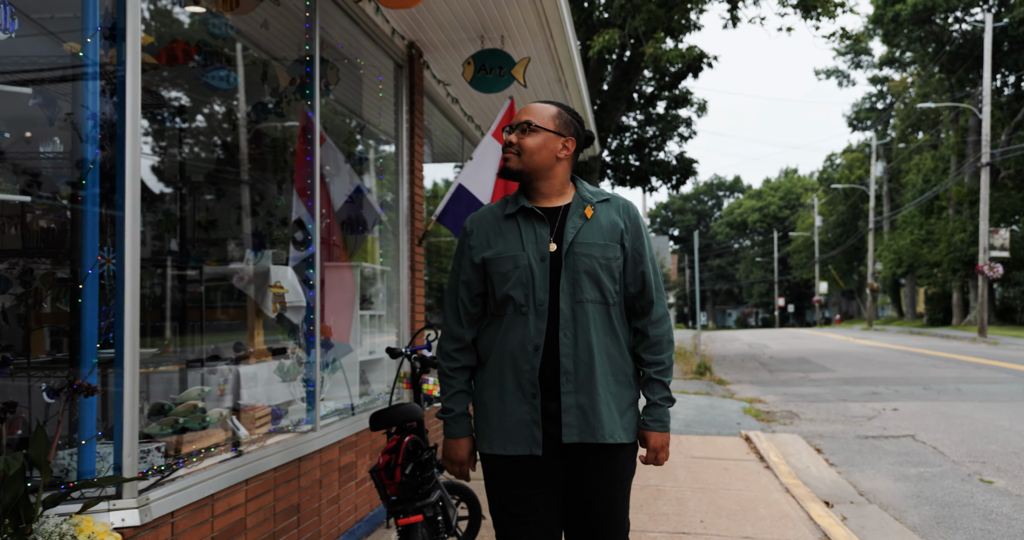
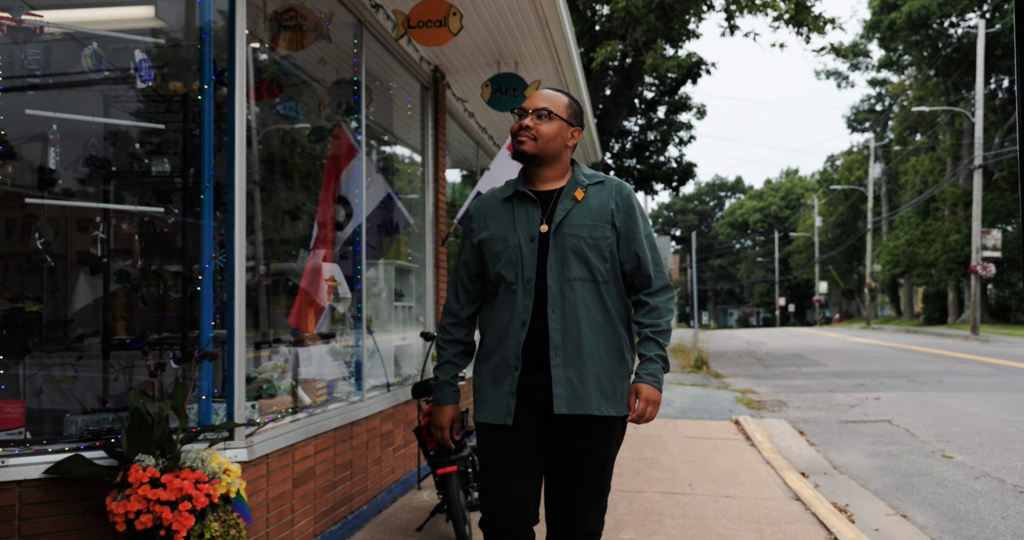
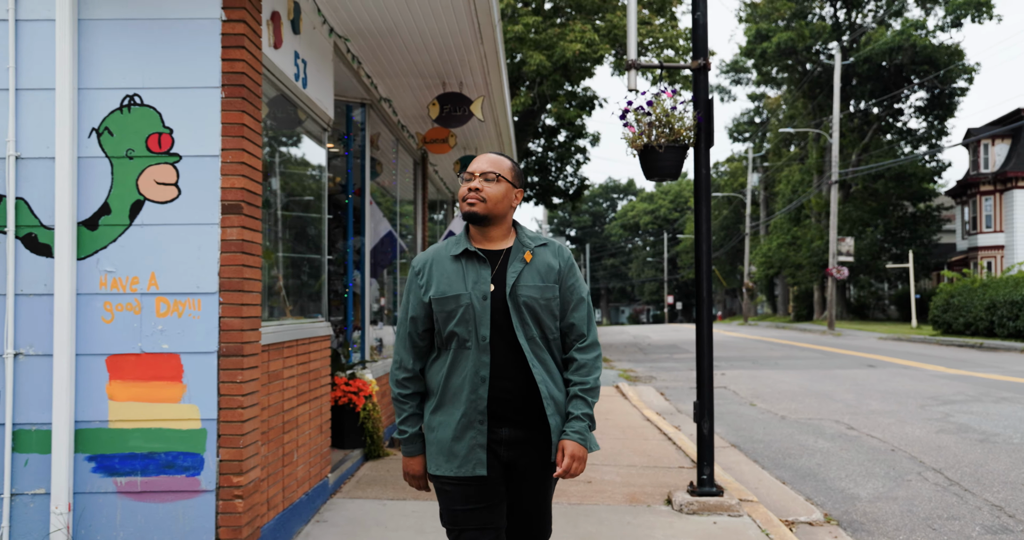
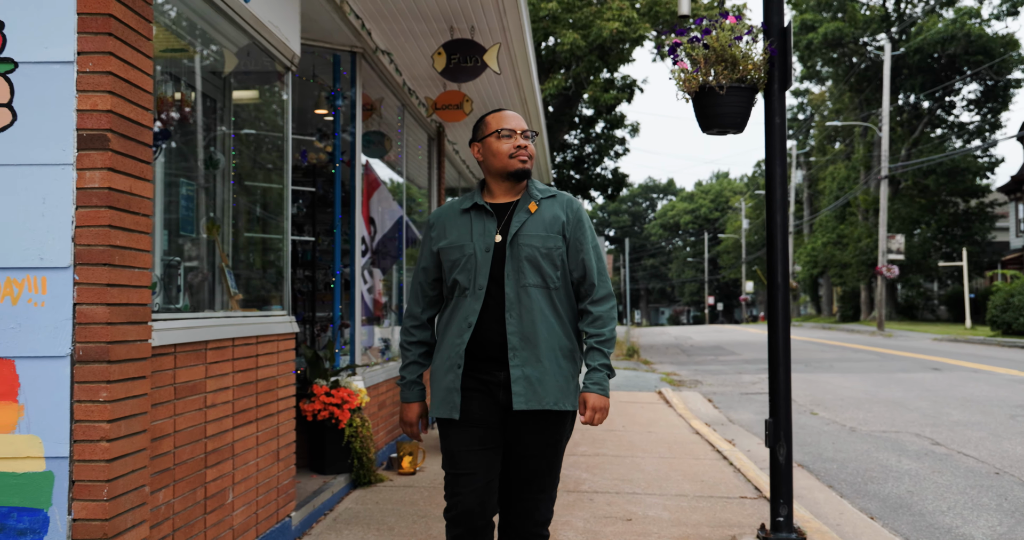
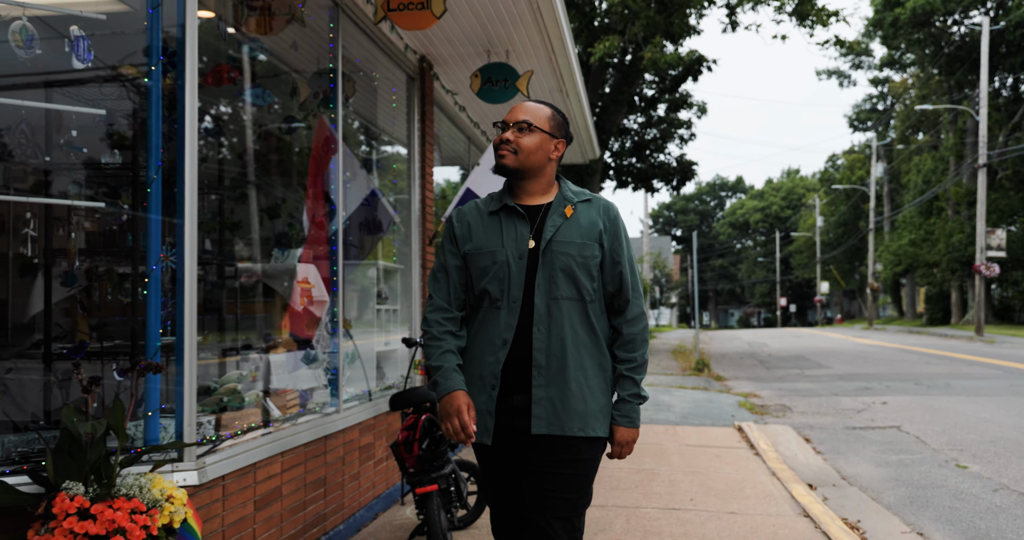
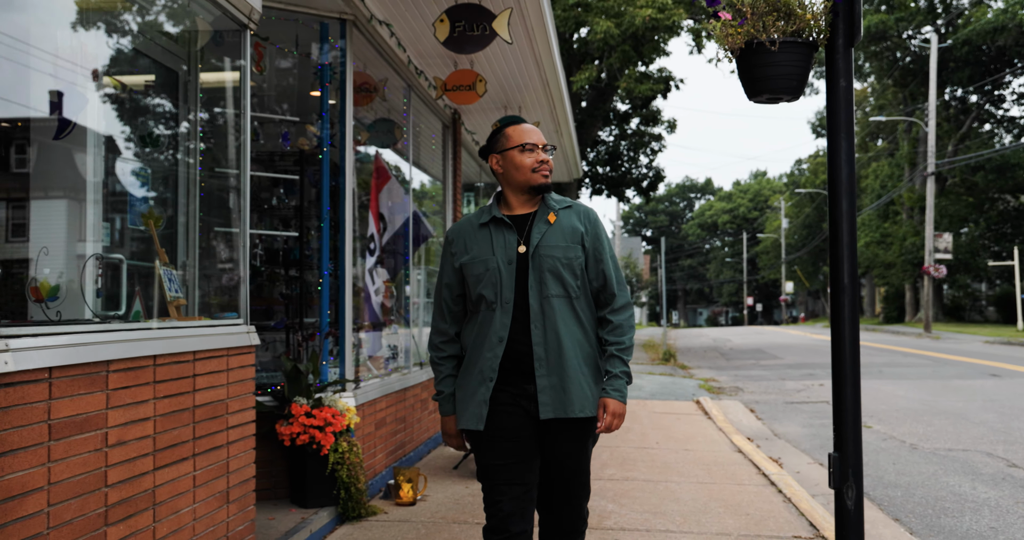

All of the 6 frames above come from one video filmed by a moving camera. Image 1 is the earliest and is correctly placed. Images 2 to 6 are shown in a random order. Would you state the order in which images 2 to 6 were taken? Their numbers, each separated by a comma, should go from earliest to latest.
5, 2, 6, 4, 3
